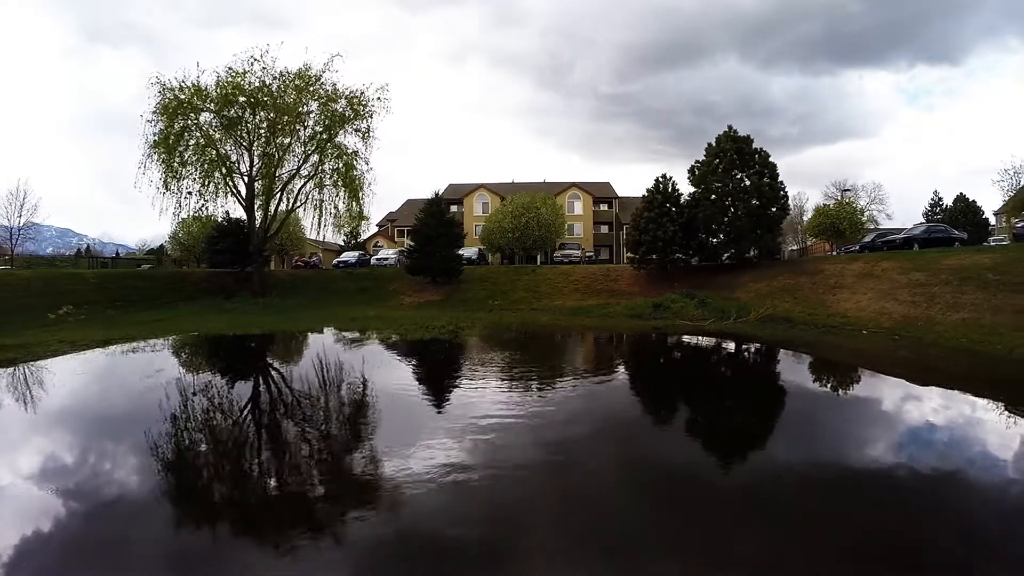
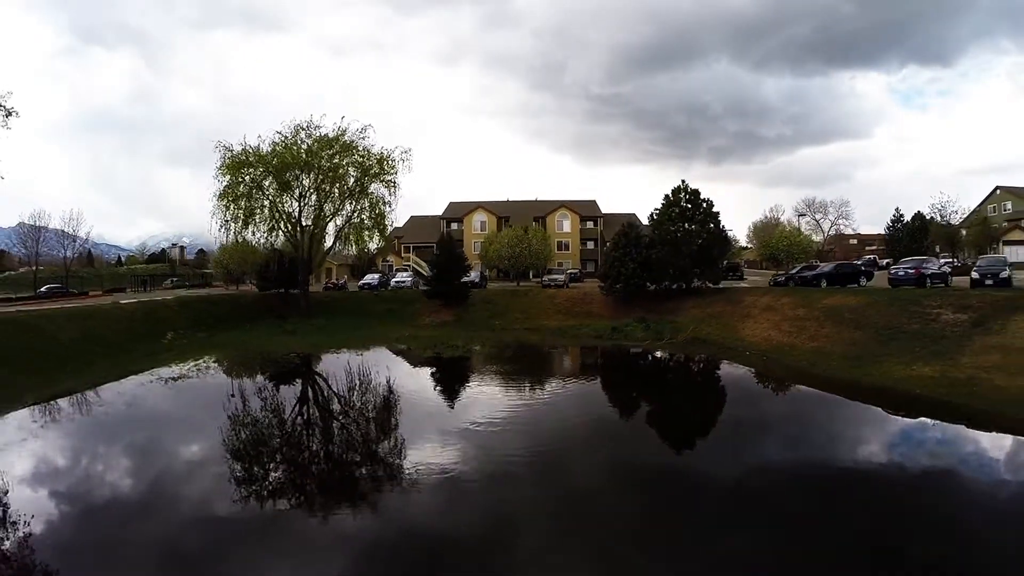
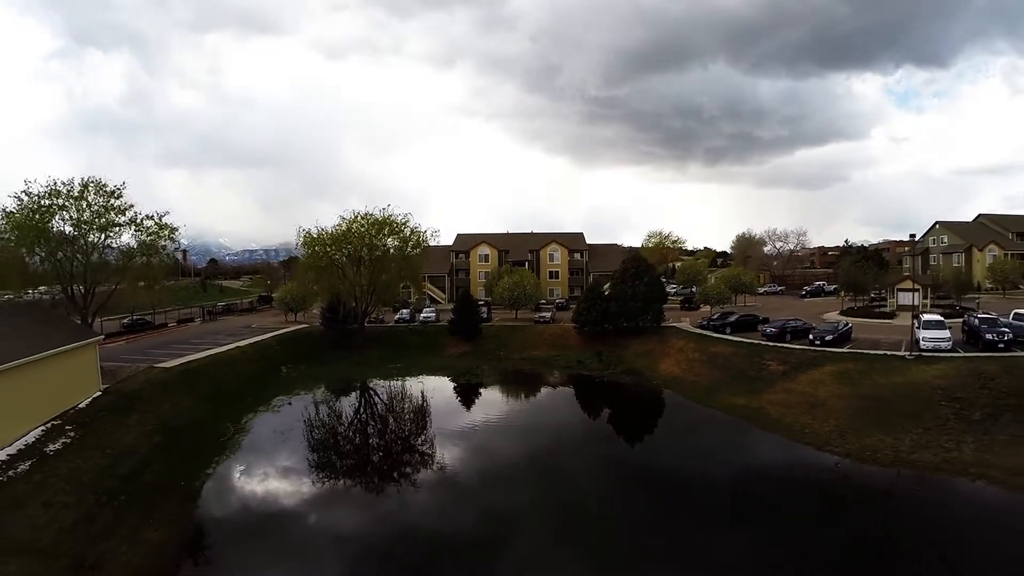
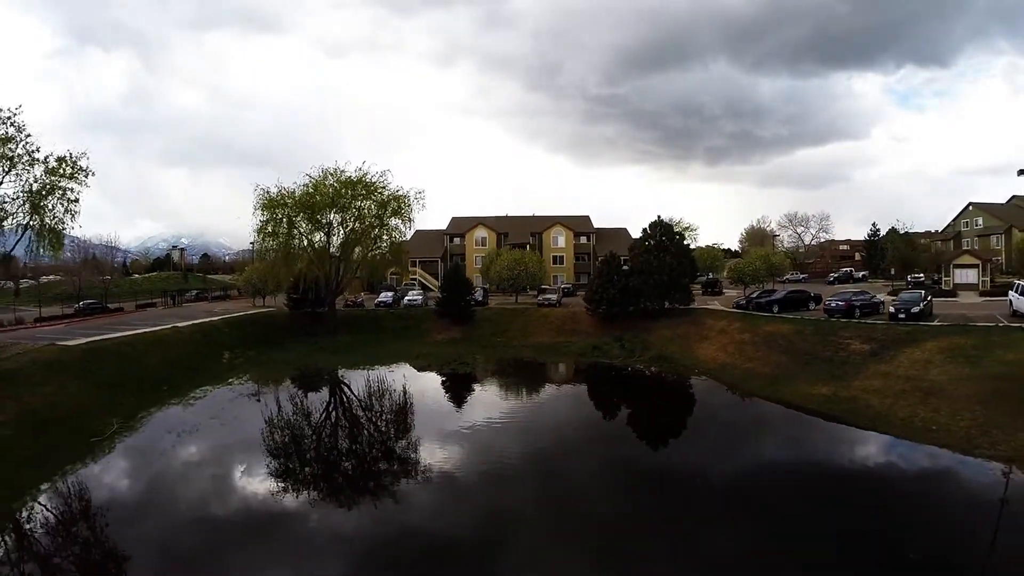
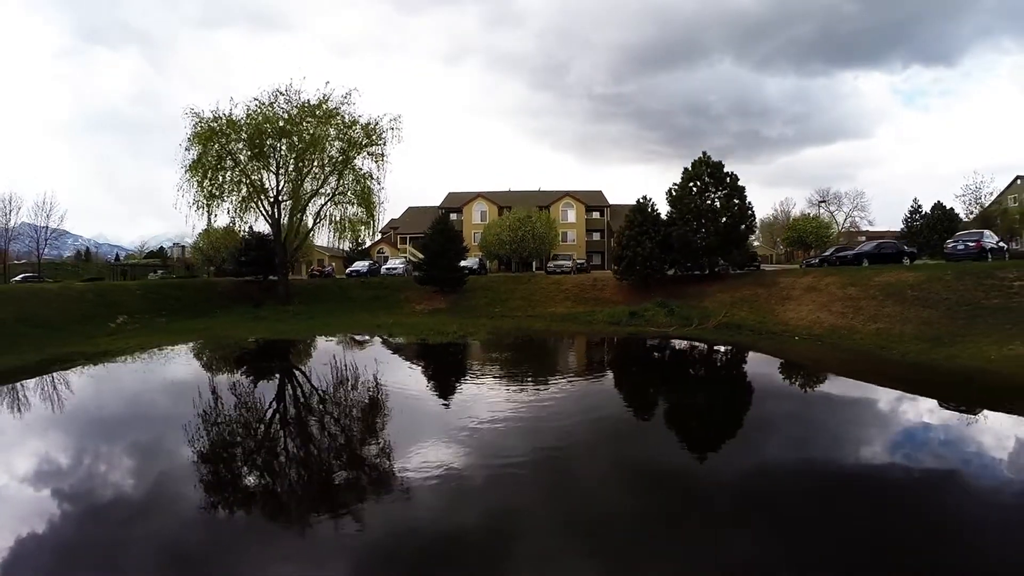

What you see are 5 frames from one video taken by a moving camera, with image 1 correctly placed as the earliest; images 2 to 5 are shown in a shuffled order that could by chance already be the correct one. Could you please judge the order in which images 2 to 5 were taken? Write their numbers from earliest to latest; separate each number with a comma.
5, 2, 4, 3
